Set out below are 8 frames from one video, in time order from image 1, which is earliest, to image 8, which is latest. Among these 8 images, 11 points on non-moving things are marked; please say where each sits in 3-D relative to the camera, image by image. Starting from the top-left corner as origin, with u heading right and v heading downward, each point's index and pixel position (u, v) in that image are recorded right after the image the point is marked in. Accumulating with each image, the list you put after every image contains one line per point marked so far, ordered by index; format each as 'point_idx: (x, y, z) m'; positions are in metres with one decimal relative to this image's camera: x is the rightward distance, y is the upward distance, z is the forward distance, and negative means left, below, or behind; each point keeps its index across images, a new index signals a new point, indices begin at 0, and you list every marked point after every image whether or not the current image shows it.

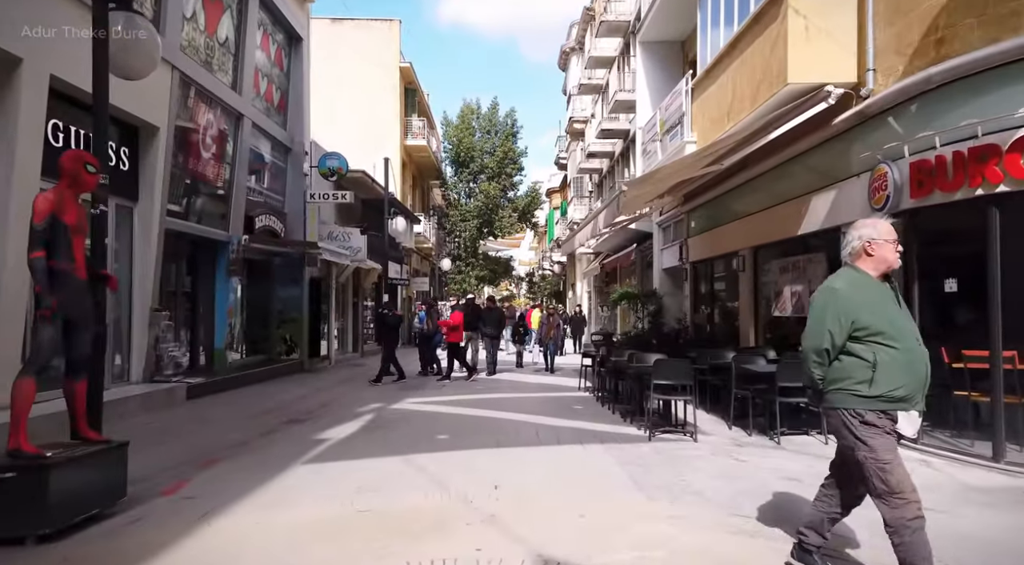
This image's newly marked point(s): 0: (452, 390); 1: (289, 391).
0: (-1.2, -2.1, +13.8) m
1: (-4.6, -2.2, +14.2) m
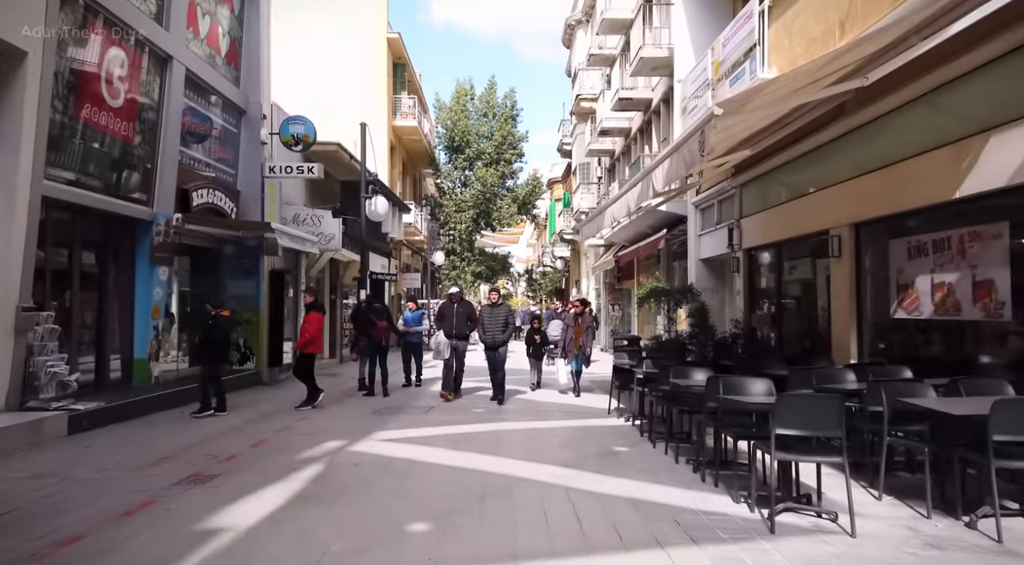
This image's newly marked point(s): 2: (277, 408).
0: (-1.0, -2.0, +10.4) m
1: (-4.4, -2.1, +10.8) m
2: (-4.0, -2.2, +11.8) m
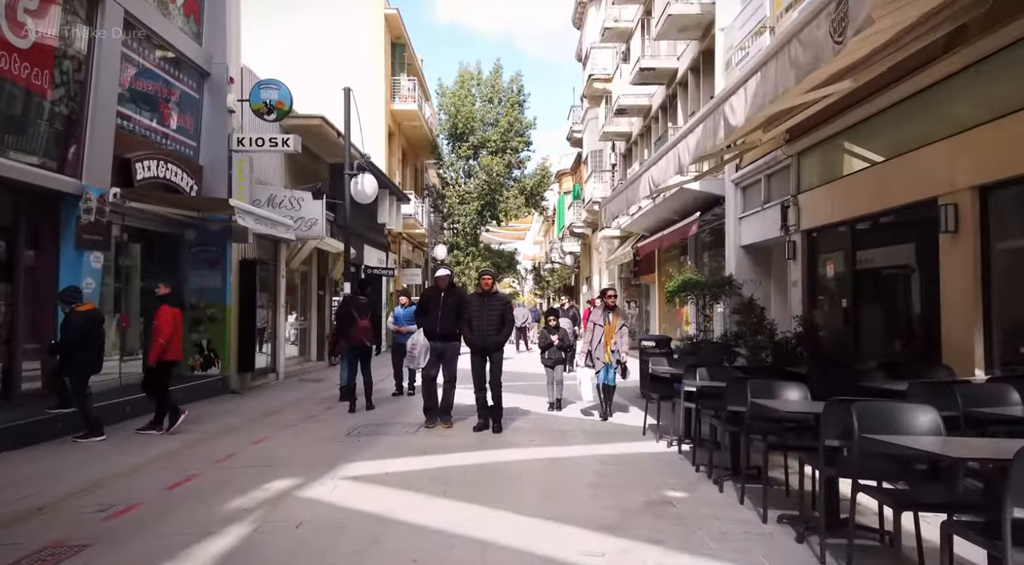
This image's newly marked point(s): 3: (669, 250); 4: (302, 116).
0: (-0.9, -1.8, +8.2) m
1: (-4.3, -1.9, +8.6) m
2: (-3.9, -2.0, +9.7) m
3: (+4.5, +0.9, +19.6) m
4: (-4.6, +3.7, +15.2) m
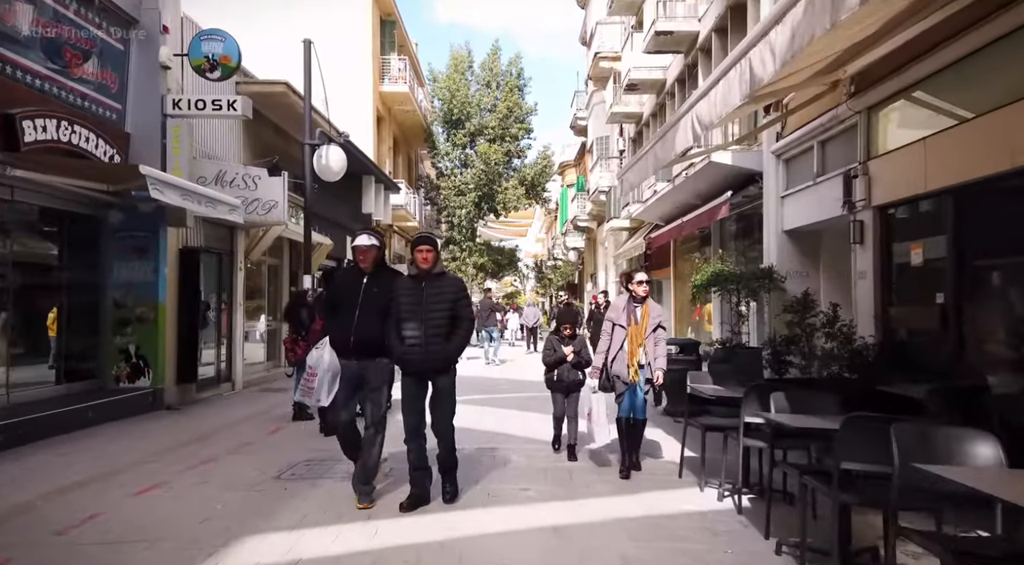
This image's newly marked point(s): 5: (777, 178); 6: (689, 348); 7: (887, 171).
0: (-1.0, -1.7, +6.0) m
1: (-4.4, -1.8, +6.4) m
2: (-4.0, -1.9, +7.4) m
3: (+4.4, +1.1, +17.3) m
4: (-4.7, +3.8, +12.9) m
5: (+4.2, +1.7, +11.0) m
6: (+2.7, -1.0, +10.5) m
7: (+4.4, +1.3, +8.1) m
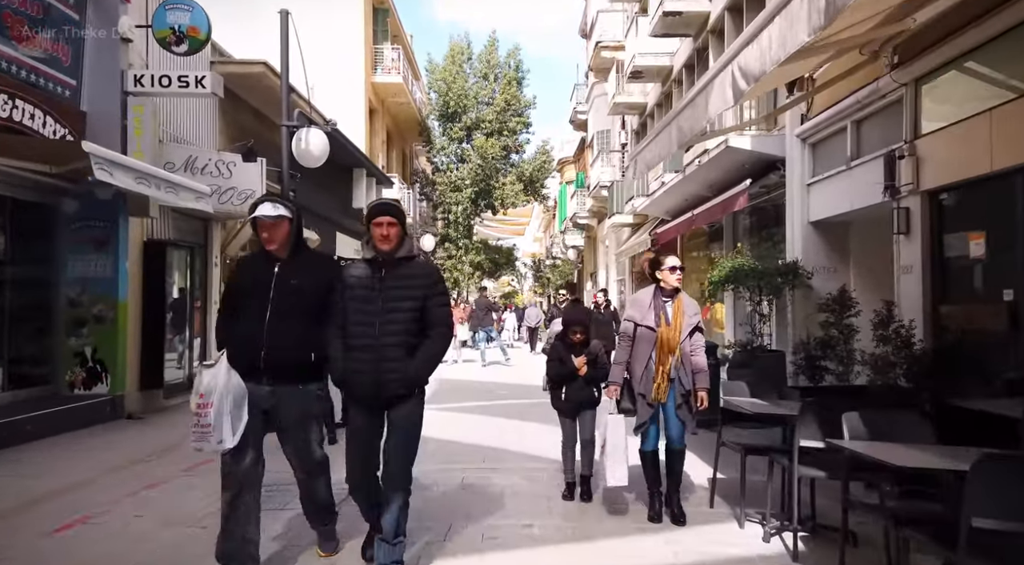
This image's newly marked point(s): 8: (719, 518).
0: (-1.0, -1.7, +4.9) m
1: (-4.4, -1.8, +5.4) m
2: (-4.0, -1.8, +6.4) m
3: (+4.4, +1.1, +16.3) m
4: (-4.7, +3.8, +11.9) m
5: (+4.2, +1.7, +10.0) m
6: (+2.6, -0.9, +9.5) m
7: (+4.3, +1.4, +7.1) m
8: (+1.5, -1.7, +4.9) m
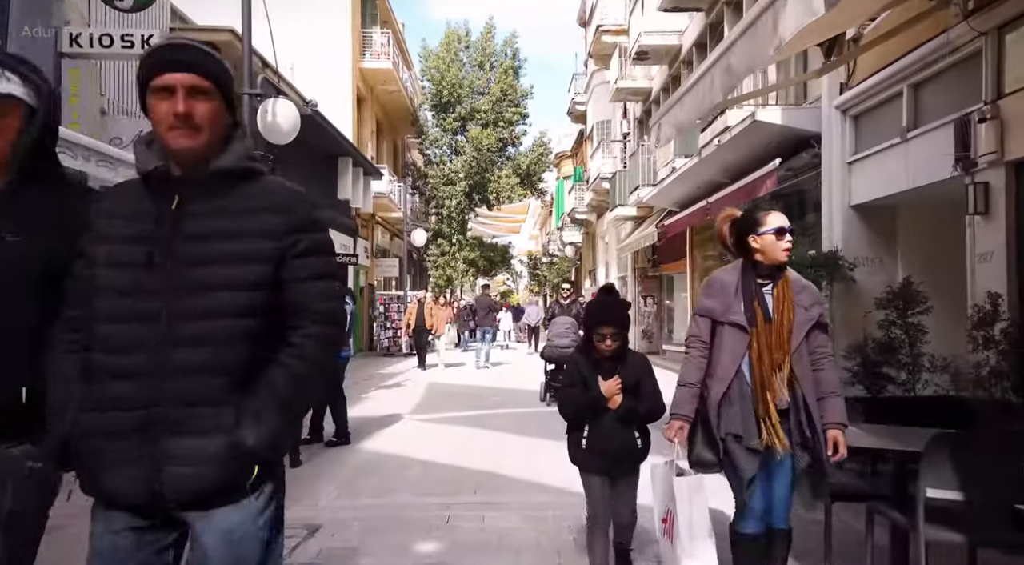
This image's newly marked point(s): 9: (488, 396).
0: (-1.0, -1.6, +3.6) m
1: (-4.4, -1.7, +4.0) m
2: (-4.0, -1.7, +5.0) m
3: (+4.3, +1.2, +15.1) m
4: (-4.7, +3.9, +10.5) m
5: (+4.2, +1.8, +8.8) m
6: (+2.6, -0.8, +8.2) m
7: (+4.3, +1.4, +5.8) m
8: (+1.5, -1.6, +3.6) m
9: (-0.4, -2.0, +12.4) m
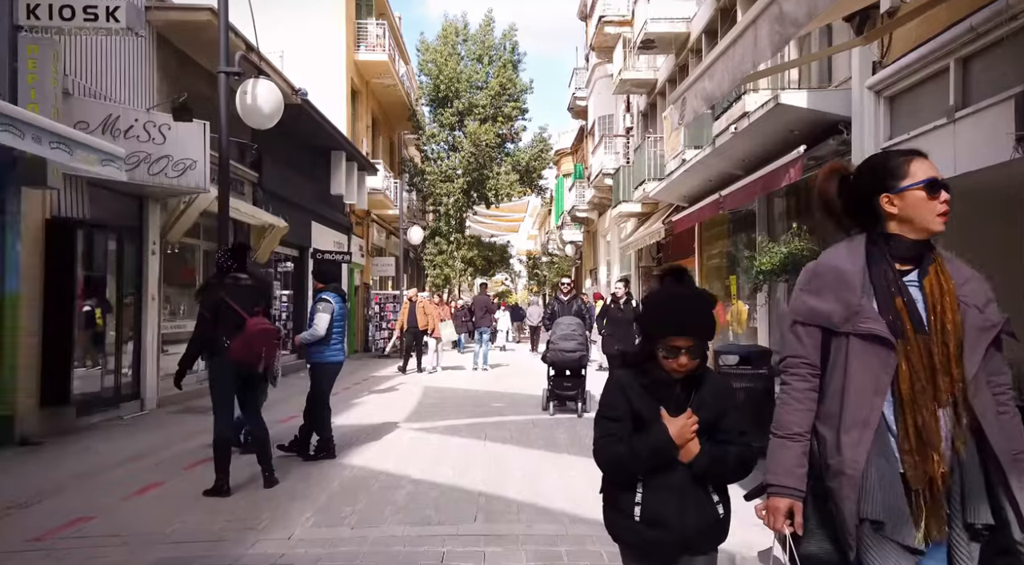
0: (-1.0, -1.5, +2.9) m
1: (-4.4, -1.6, +3.3) m
2: (-4.0, -1.7, +4.3) m
3: (+4.3, +1.2, +14.3) m
4: (-4.7, +4.0, +9.8) m
5: (+4.2, +1.8, +8.0) m
6: (+2.6, -0.8, +7.5) m
7: (+4.4, +1.5, +5.0) m
8: (+1.5, -1.6, +2.9) m
9: (-0.4, -2.0, +11.6) m
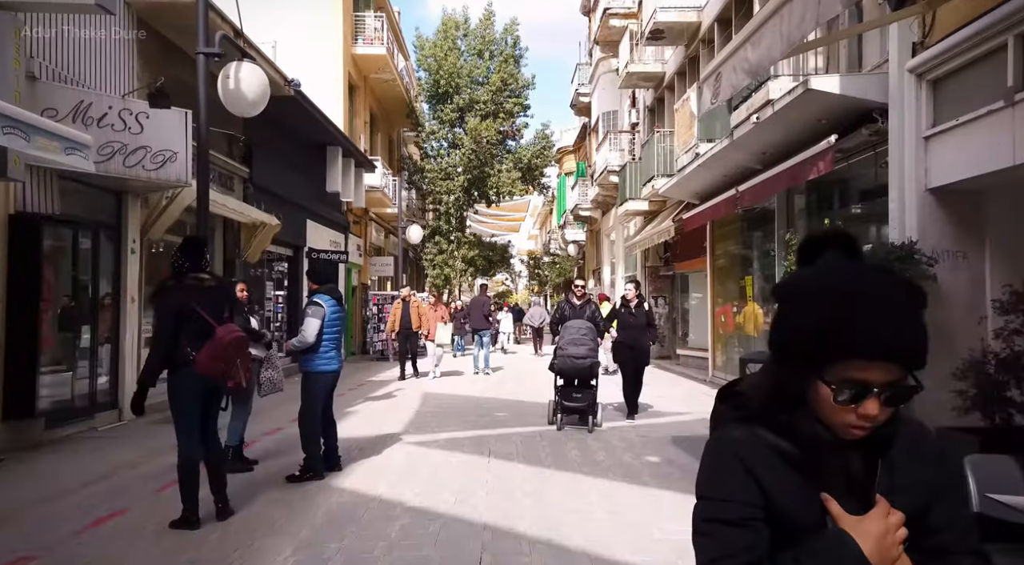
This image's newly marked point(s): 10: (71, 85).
0: (-0.9, -1.5, +2.2) m
1: (-4.3, -1.6, +2.6) m
2: (-3.9, -1.7, +3.6) m
3: (+4.4, +1.2, +13.6) m
4: (-4.7, +4.0, +9.1) m
5: (+4.2, +1.8, +7.3) m
6: (+2.7, -0.8, +6.8) m
7: (+4.4, +1.5, +4.4) m
8: (+1.6, -1.6, +2.2) m
9: (-0.3, -2.0, +10.9) m
10: (-5.2, +2.3, +8.2) m
